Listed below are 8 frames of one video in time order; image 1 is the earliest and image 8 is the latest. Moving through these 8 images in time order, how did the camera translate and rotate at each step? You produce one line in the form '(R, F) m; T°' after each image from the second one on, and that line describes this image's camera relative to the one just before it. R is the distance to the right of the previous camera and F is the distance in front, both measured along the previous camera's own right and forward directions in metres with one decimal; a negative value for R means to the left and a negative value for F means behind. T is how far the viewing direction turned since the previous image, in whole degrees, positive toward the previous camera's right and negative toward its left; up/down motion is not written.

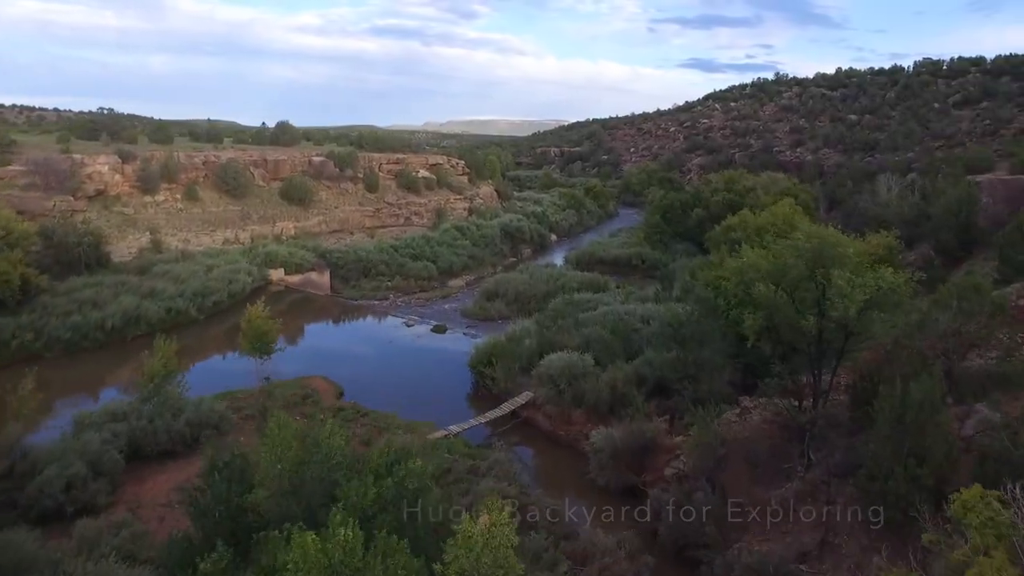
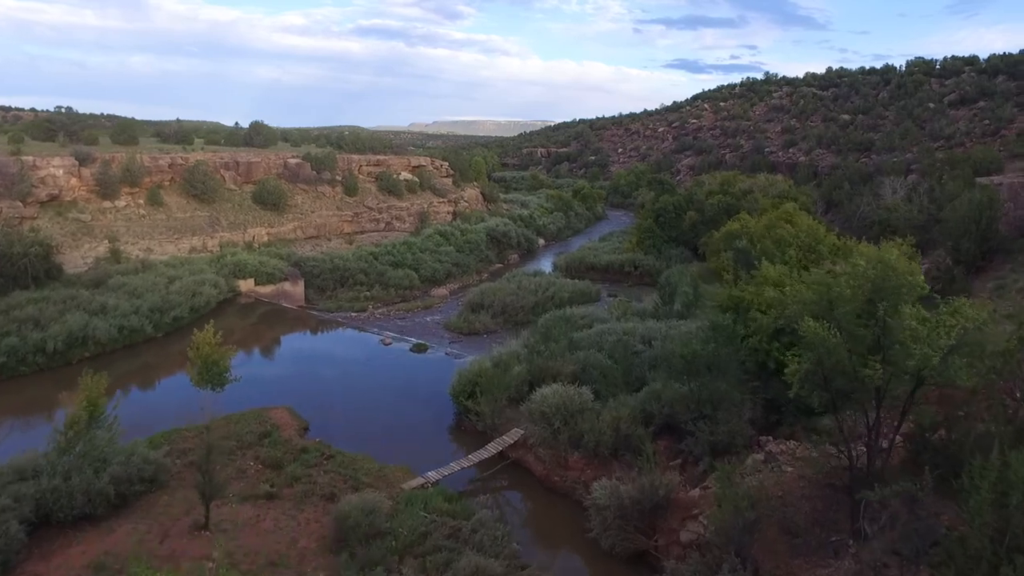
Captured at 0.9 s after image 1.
(0.0, +1.5) m; +1°
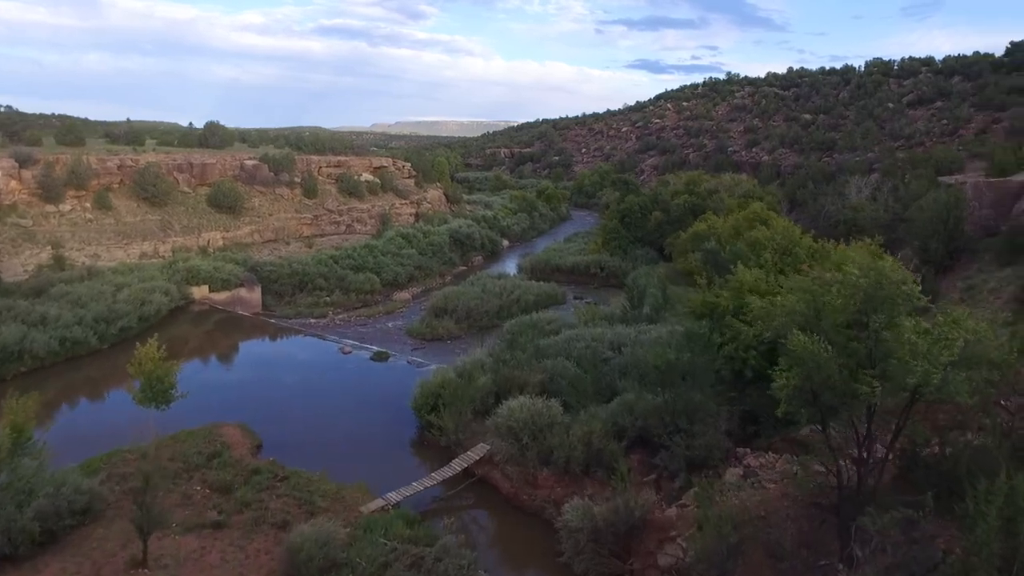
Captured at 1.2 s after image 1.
(0.0, +0.5) m; +2°
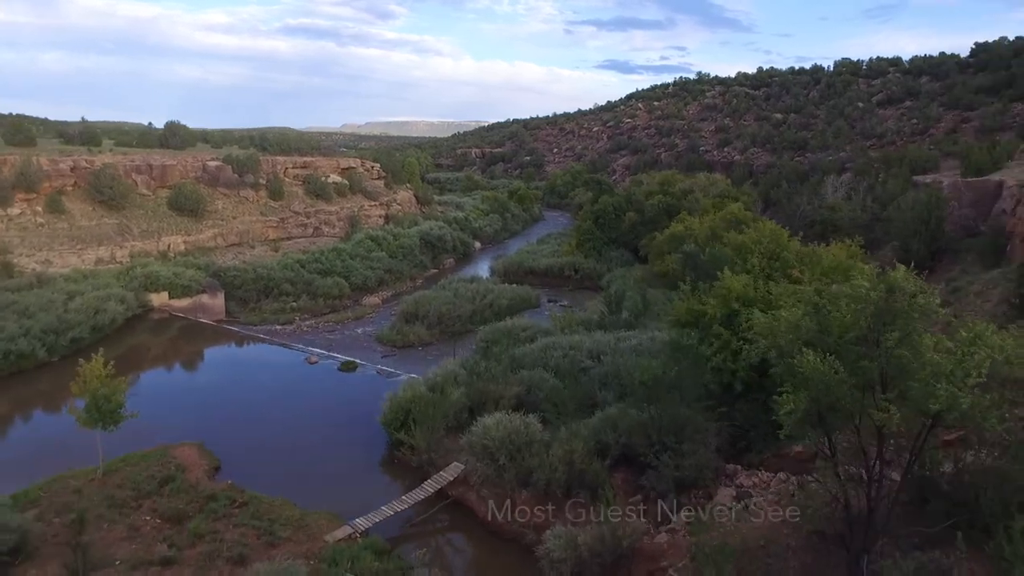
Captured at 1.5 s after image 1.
(0.0, +0.6) m; +2°
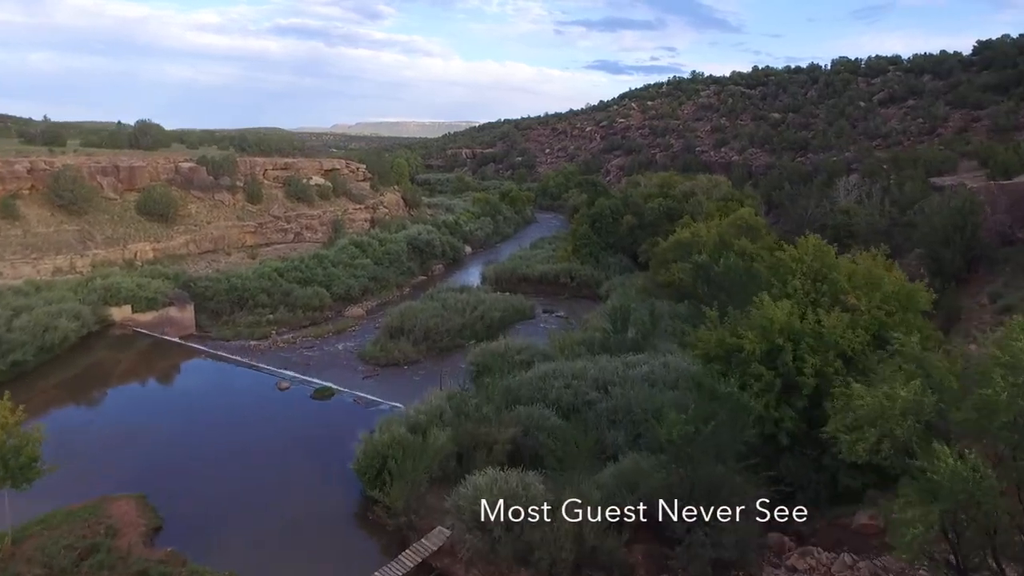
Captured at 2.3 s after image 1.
(0.0, +1.5) m; +1°
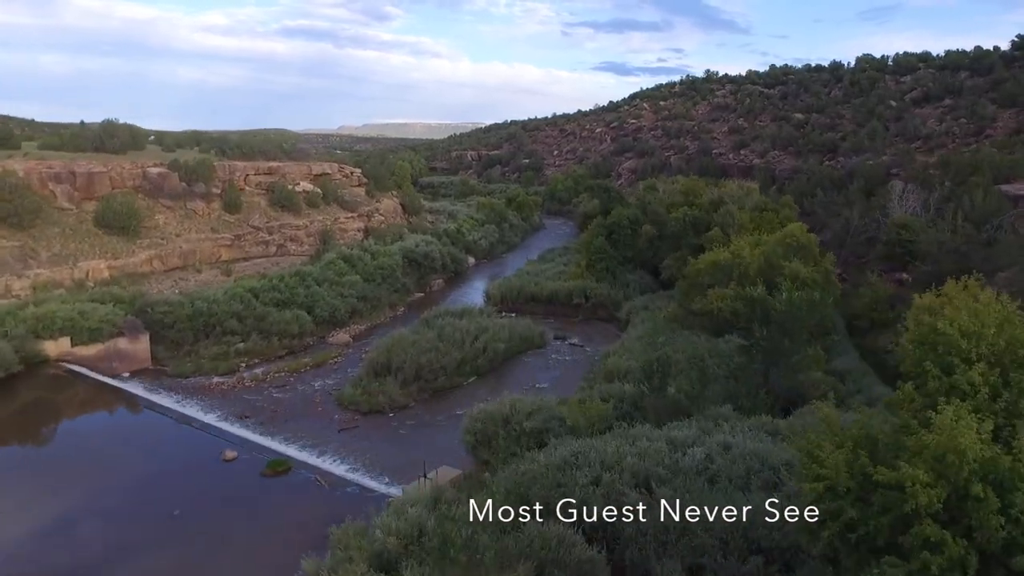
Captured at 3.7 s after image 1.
(0.0, +2.9) m; 0°
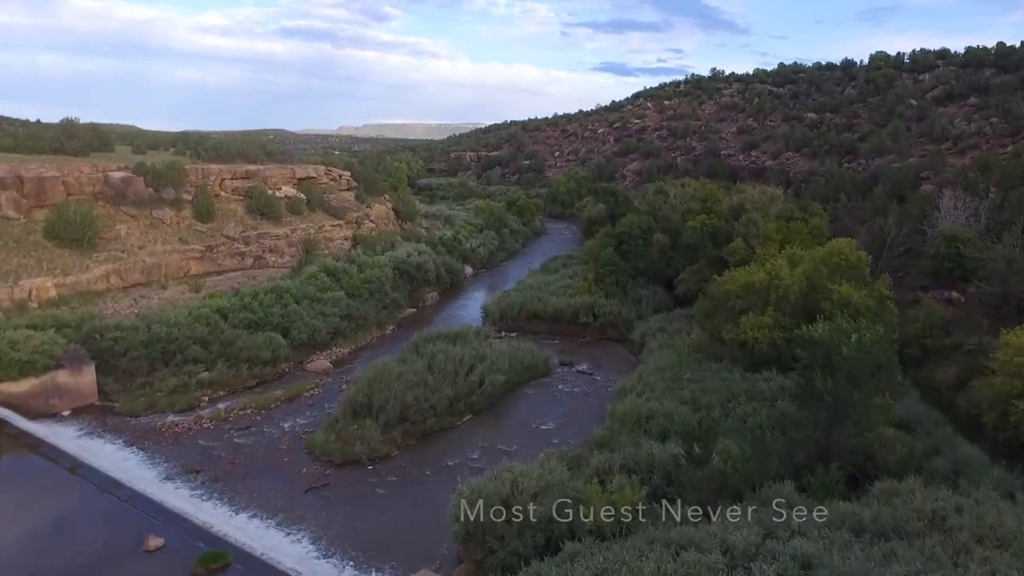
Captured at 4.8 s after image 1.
(0.0, +2.3) m; 0°
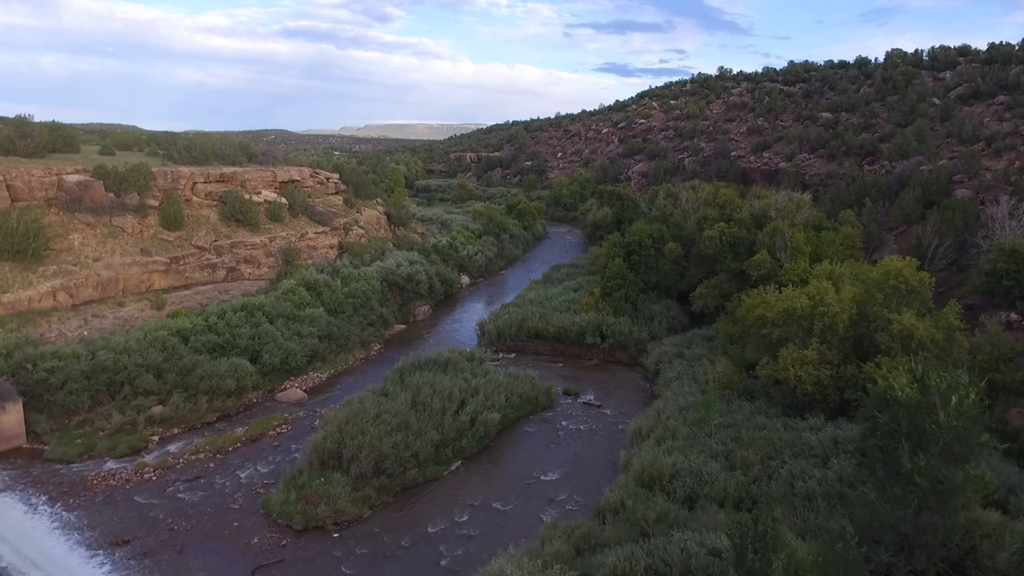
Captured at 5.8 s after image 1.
(+0.1, +2.1) m; 0°
